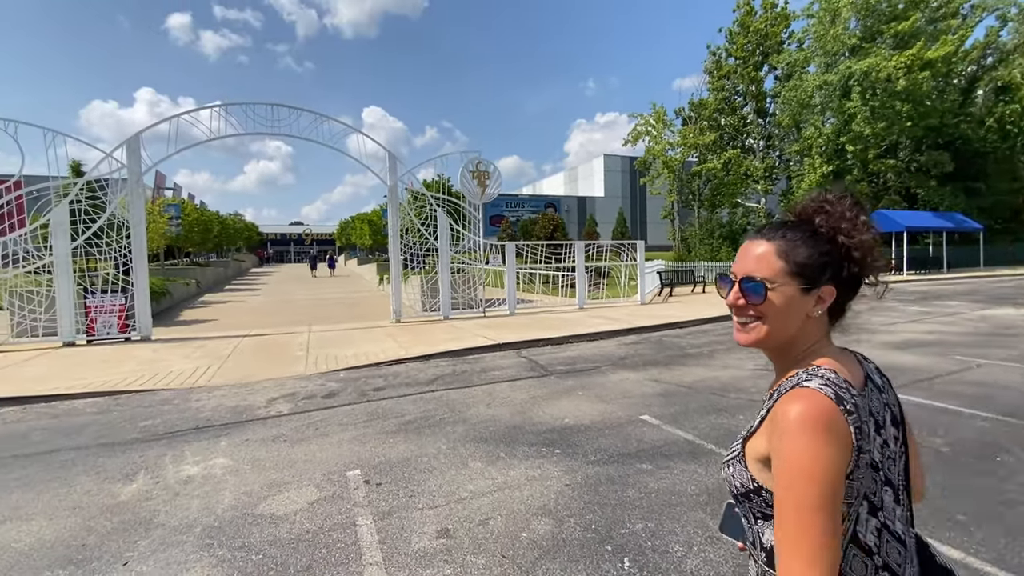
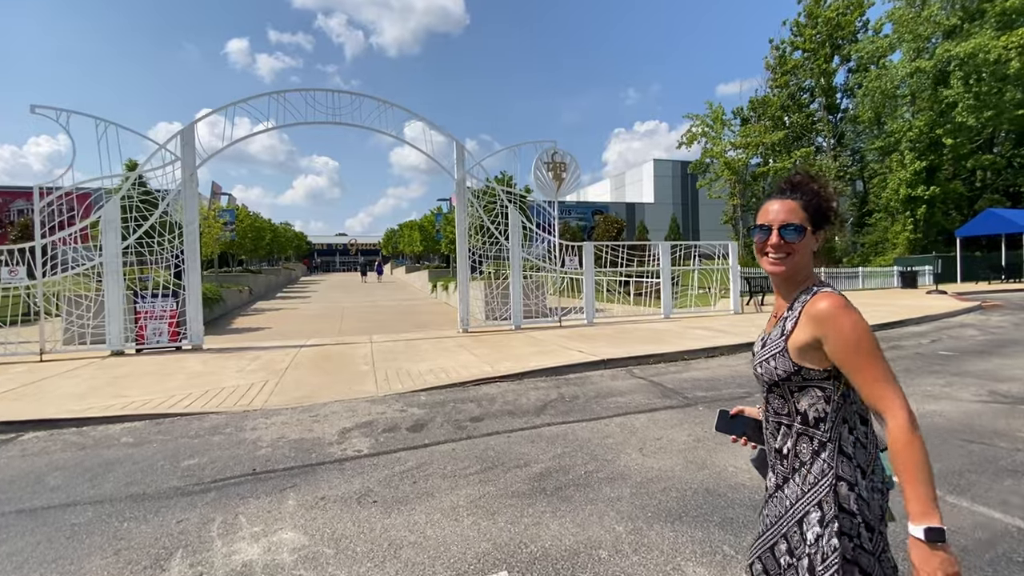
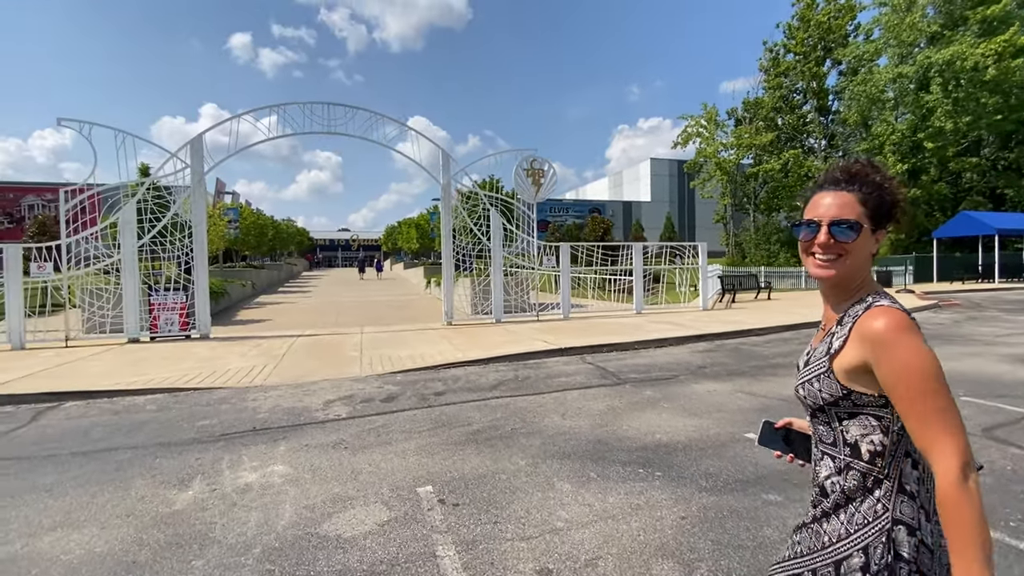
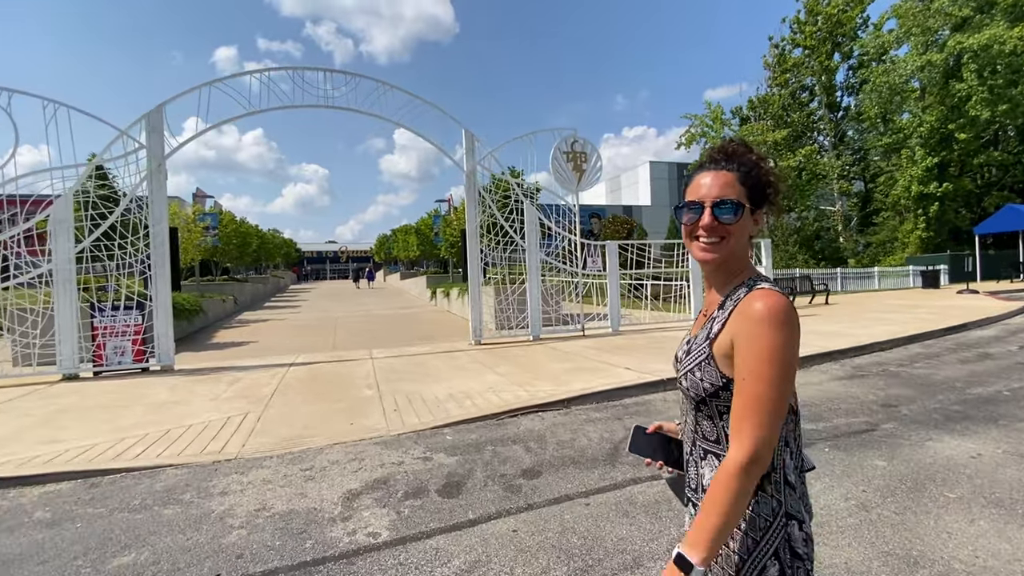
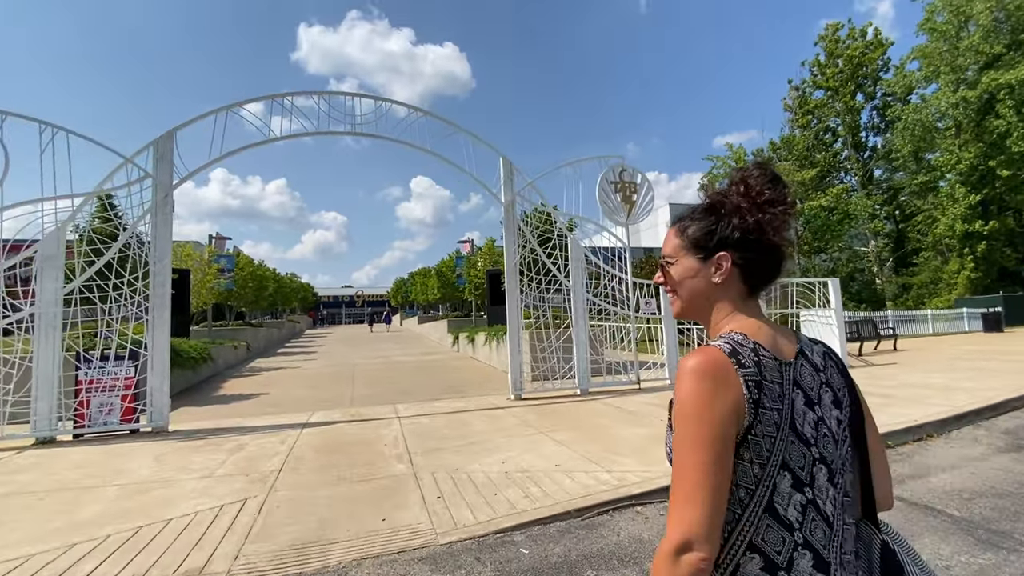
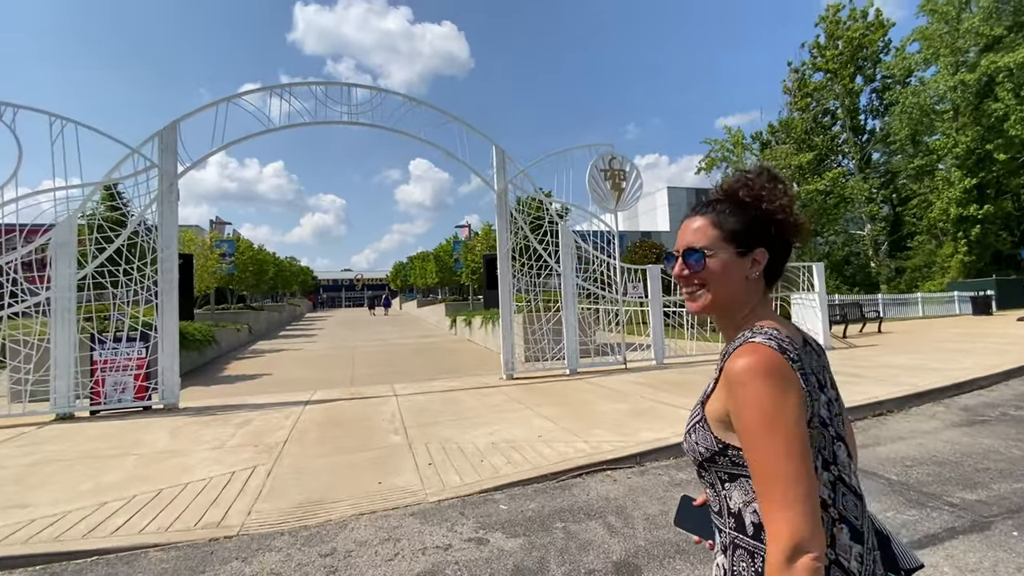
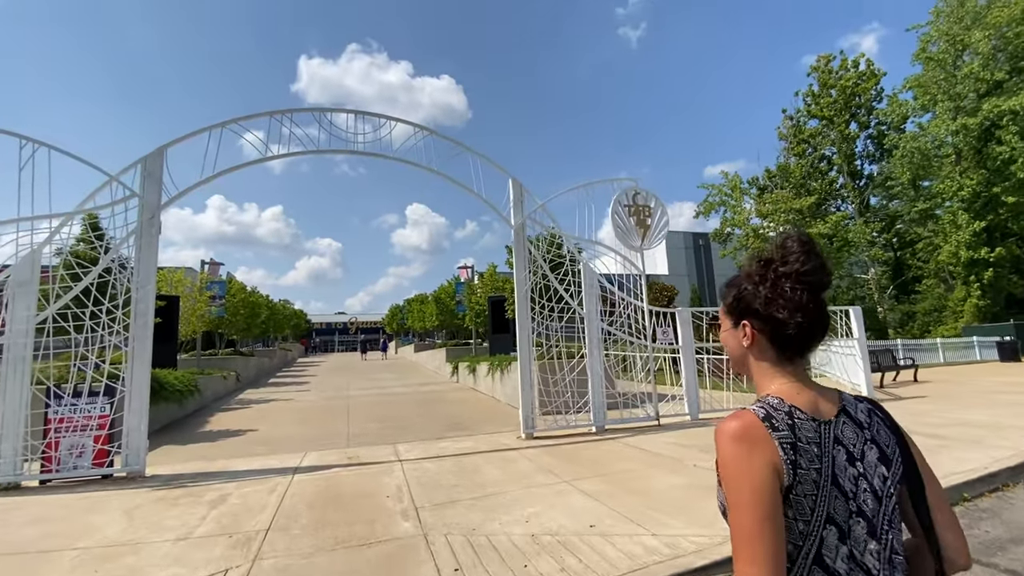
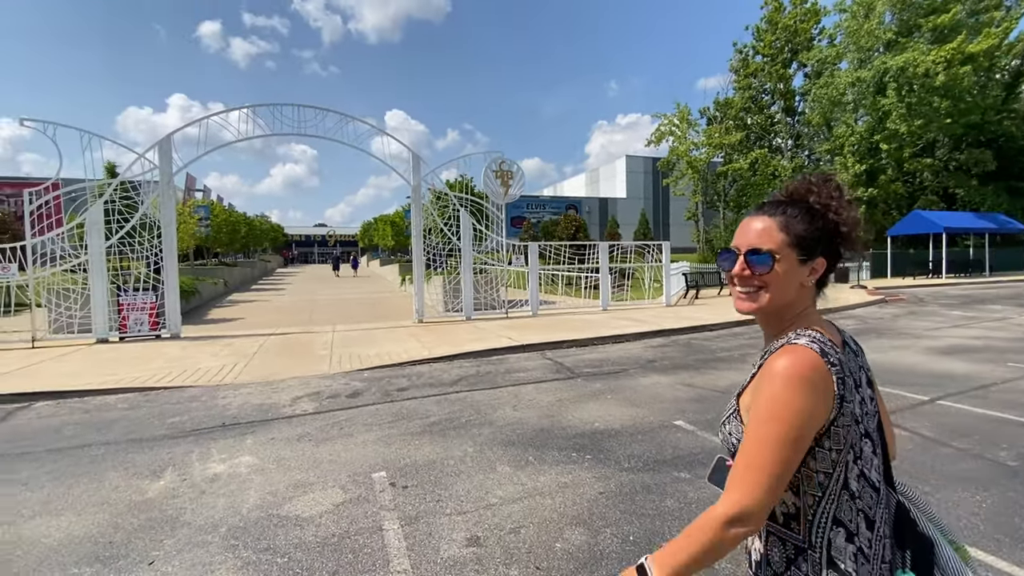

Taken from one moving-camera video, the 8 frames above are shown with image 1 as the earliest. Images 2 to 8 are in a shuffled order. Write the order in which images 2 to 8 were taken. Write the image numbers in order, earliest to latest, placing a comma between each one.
8, 3, 2, 4, 6, 5, 7
